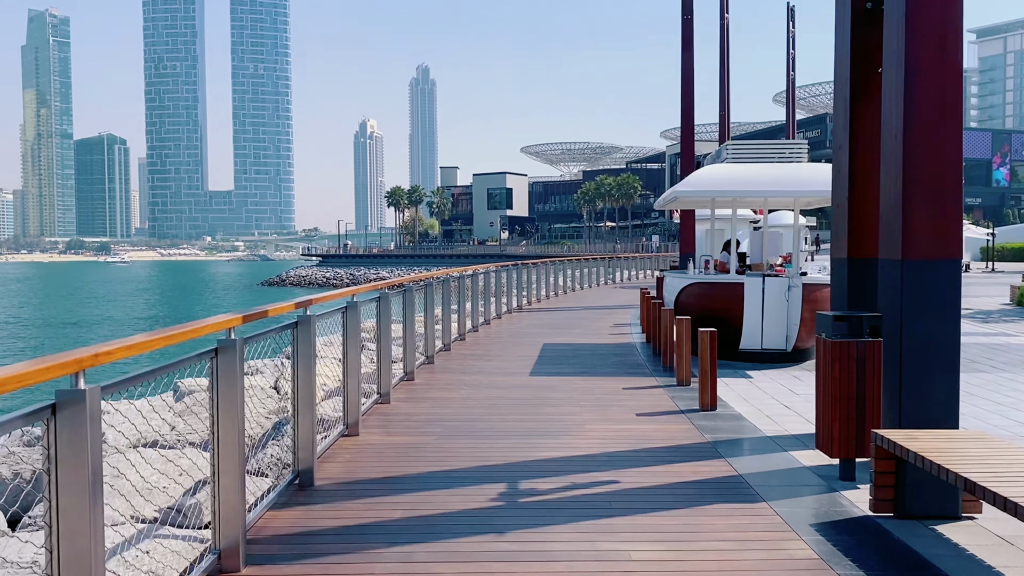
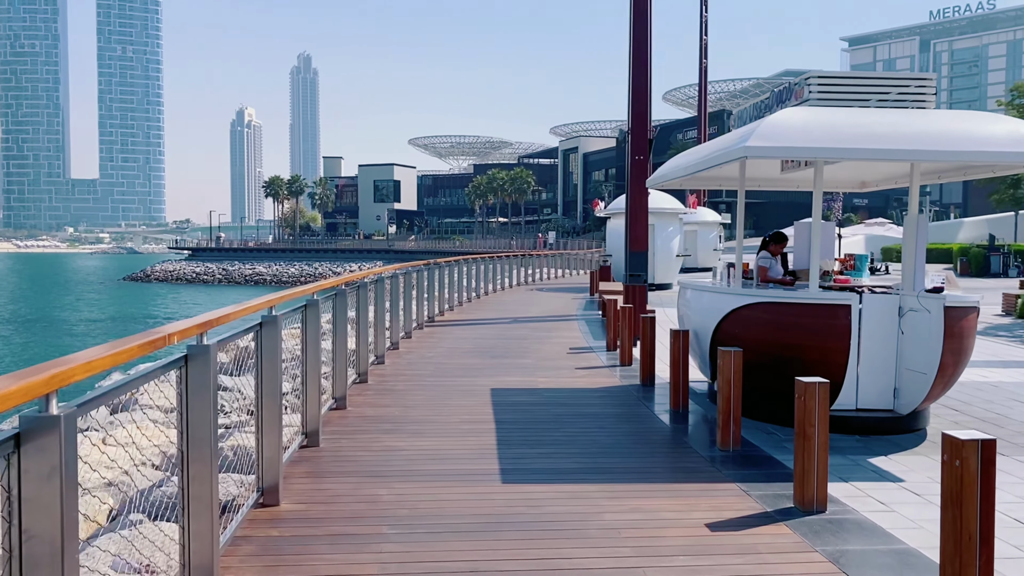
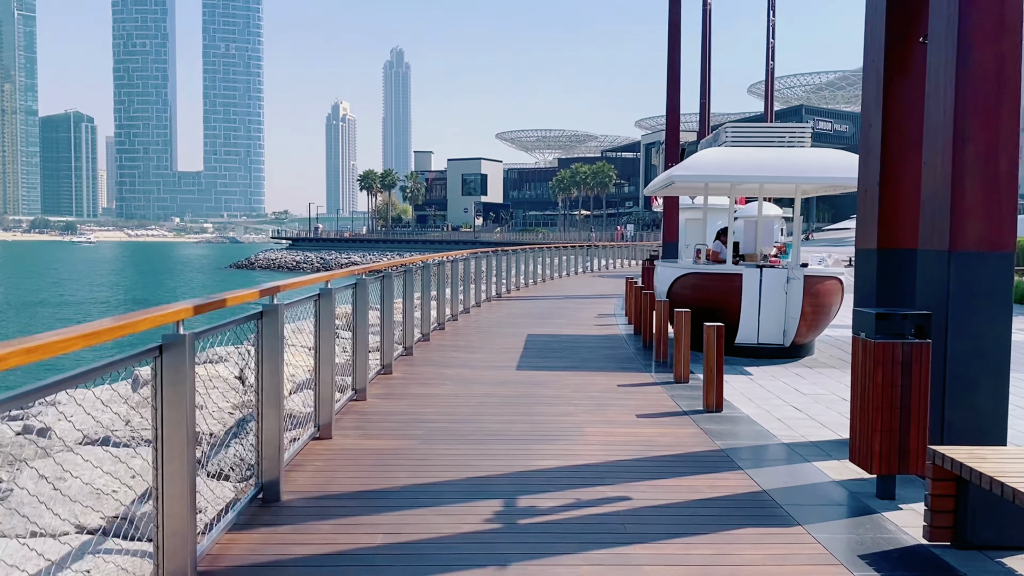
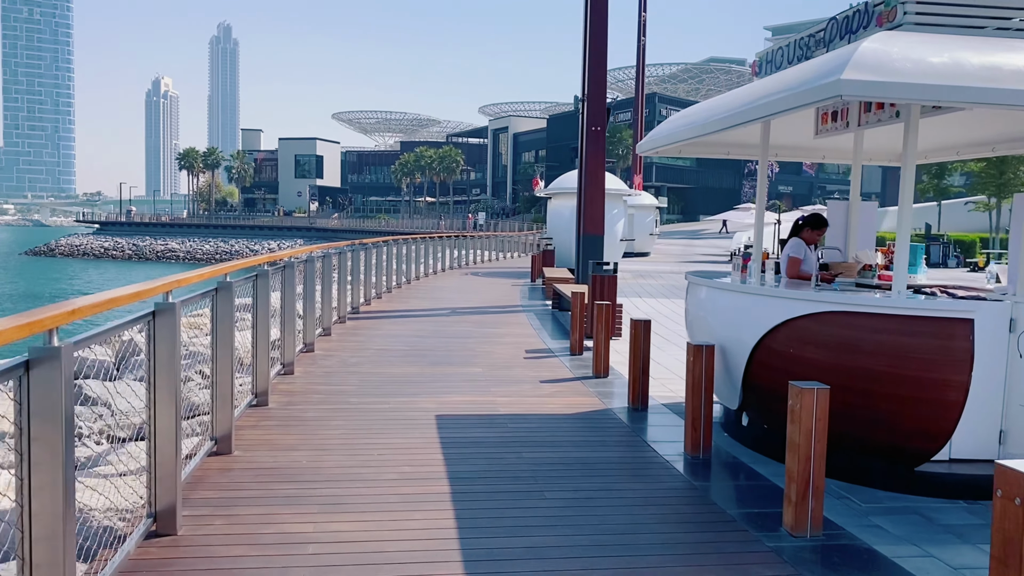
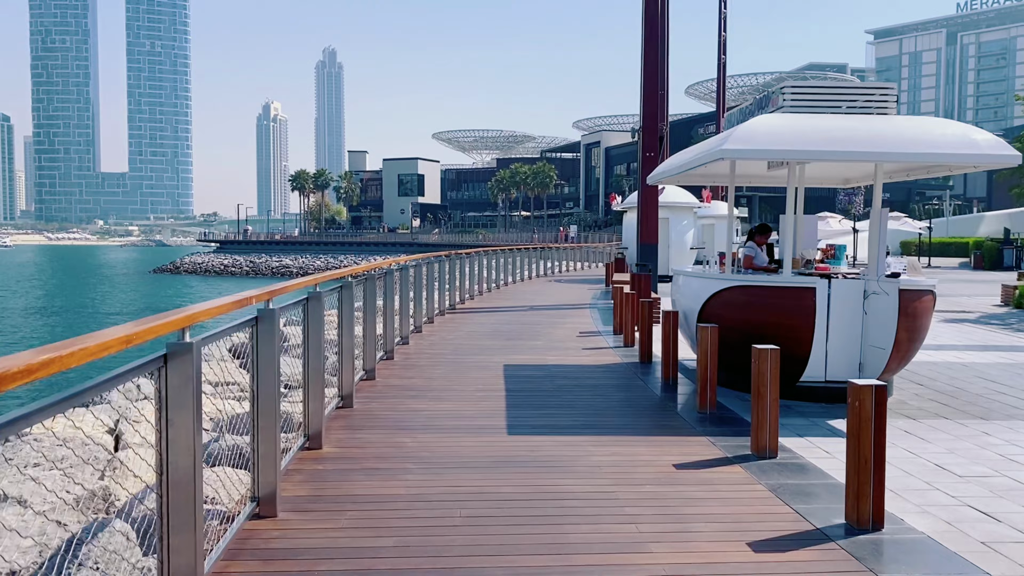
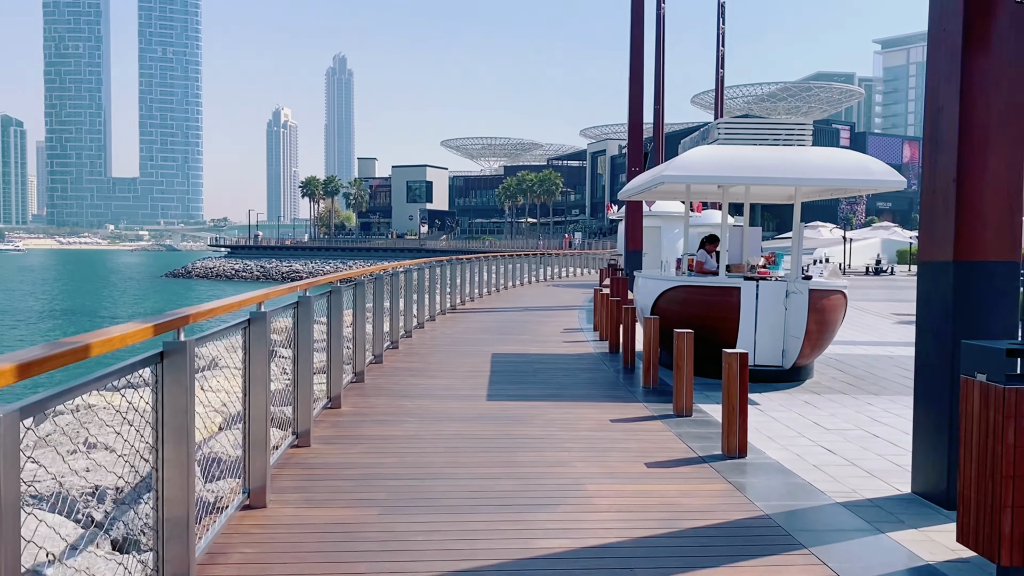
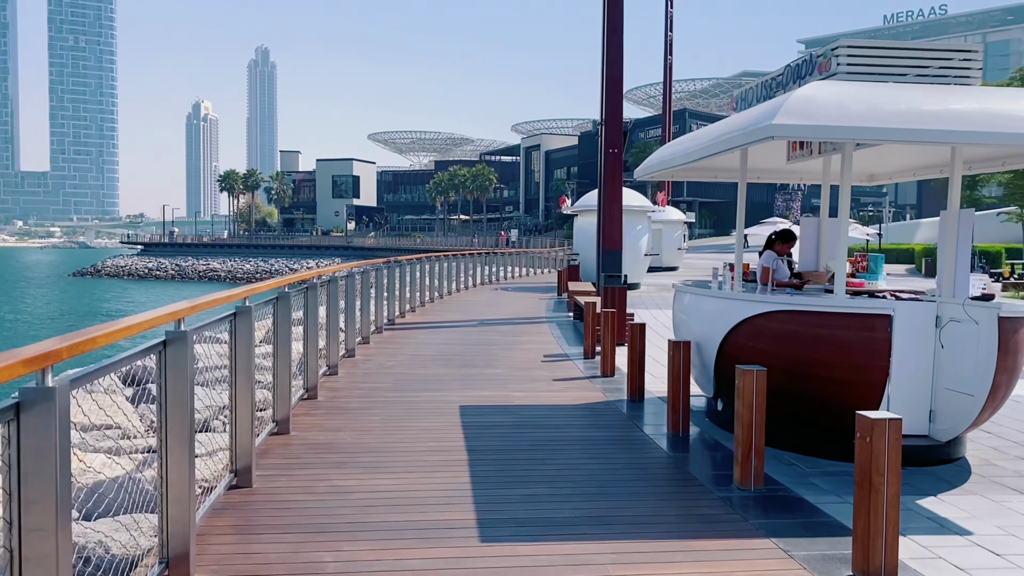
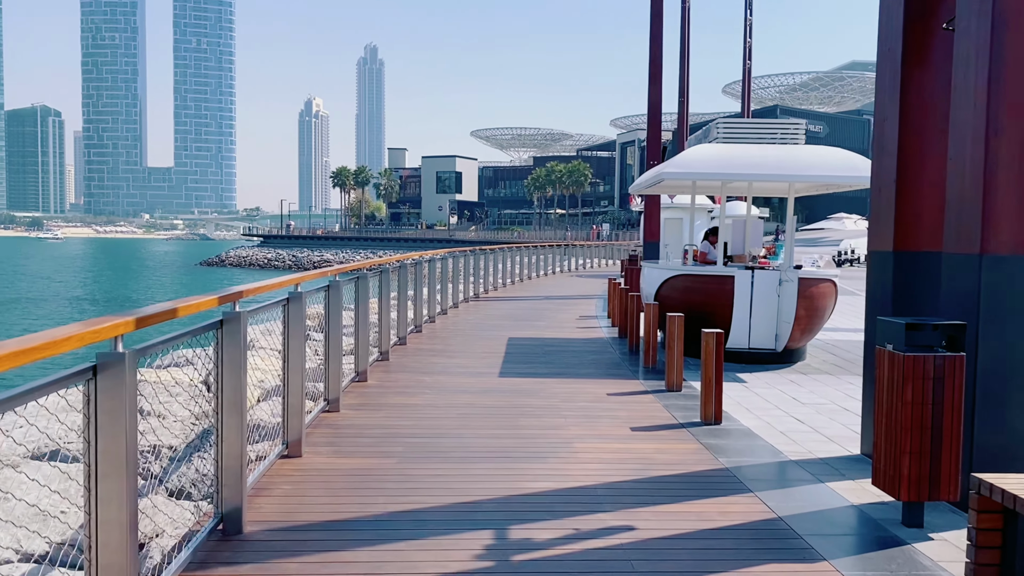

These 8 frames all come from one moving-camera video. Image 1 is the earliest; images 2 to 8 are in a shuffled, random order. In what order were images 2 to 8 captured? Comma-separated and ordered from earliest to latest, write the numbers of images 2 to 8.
3, 8, 6, 5, 2, 7, 4
